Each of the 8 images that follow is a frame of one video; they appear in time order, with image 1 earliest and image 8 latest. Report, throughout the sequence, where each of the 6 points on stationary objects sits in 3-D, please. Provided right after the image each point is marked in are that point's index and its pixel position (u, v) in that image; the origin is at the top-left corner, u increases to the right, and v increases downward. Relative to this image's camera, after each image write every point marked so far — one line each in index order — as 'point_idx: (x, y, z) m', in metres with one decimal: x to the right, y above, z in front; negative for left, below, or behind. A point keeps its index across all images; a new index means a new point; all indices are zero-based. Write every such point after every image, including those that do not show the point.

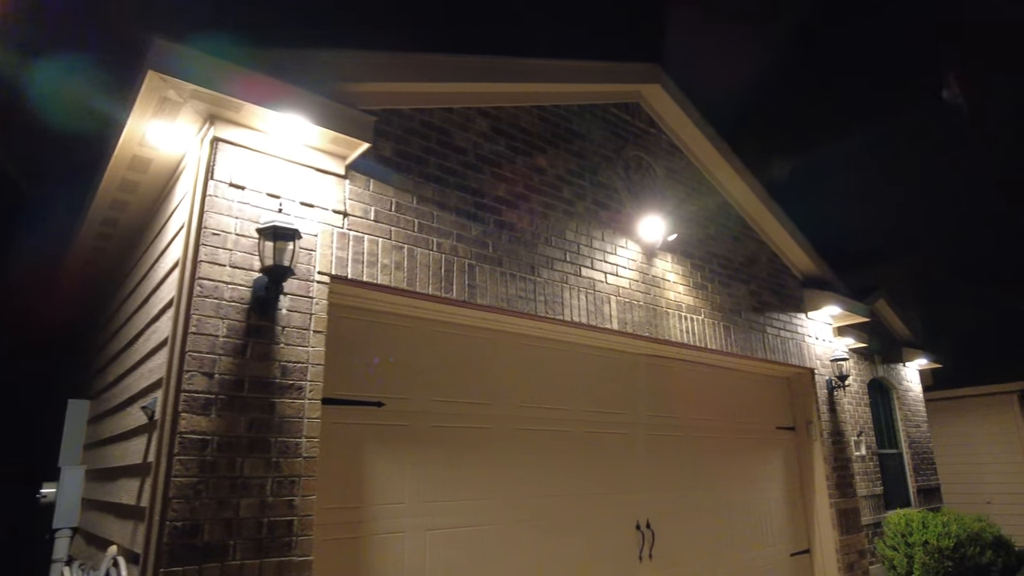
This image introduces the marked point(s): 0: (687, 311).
0: (+1.4, -0.2, +5.2) m
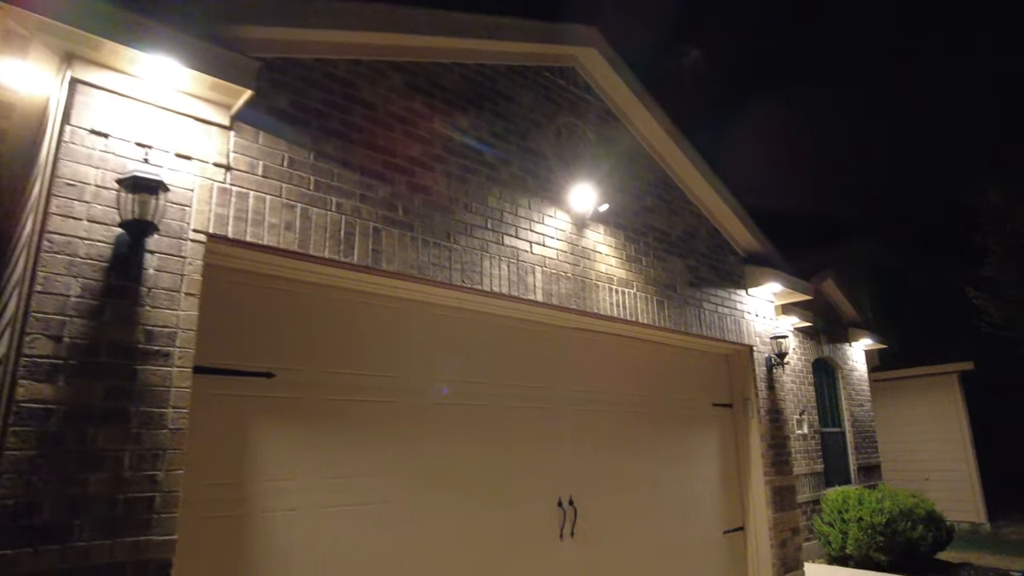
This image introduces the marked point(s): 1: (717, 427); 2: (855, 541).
0: (+0.8, 0.0, +5.0) m
1: (+1.9, -1.3, +6.1) m
2: (+3.8, -2.8, +7.1) m
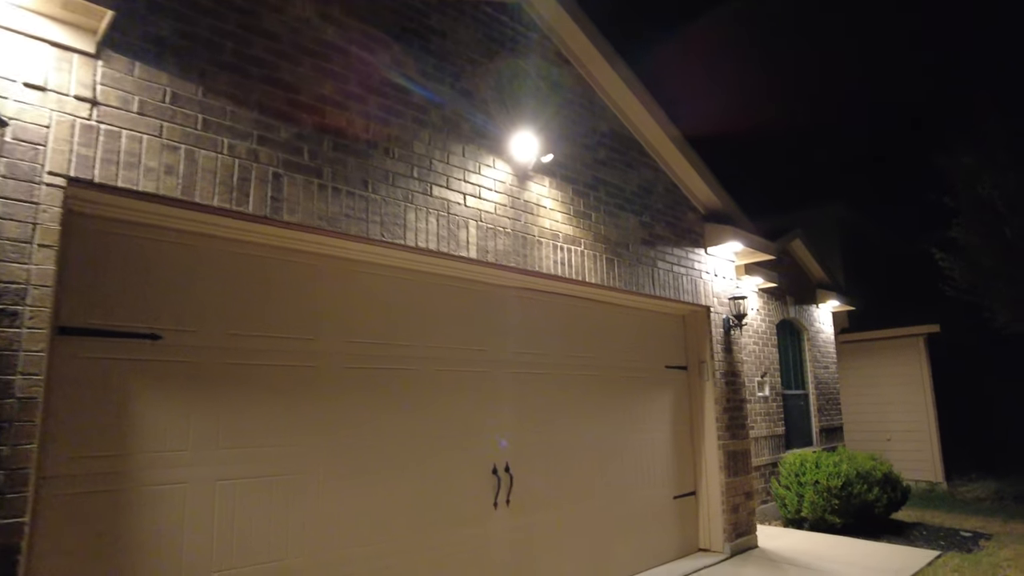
0: (+0.4, +0.3, +4.7) m
1: (+1.5, -0.9, +5.9) m
2: (+3.3, -2.4, +7.1) m
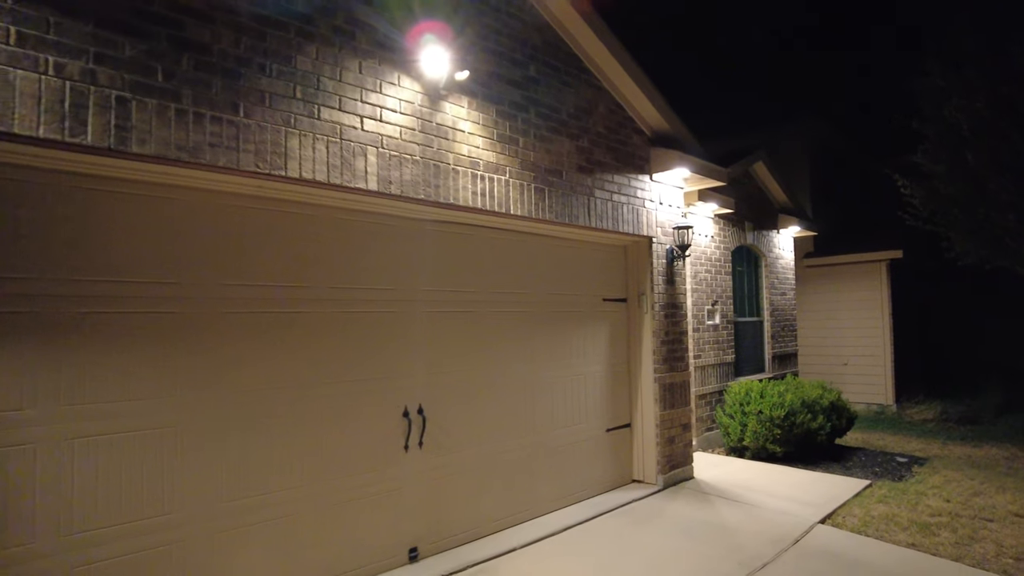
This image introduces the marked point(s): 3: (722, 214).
0: (-0.2, +0.8, +4.4) m
1: (+0.9, -0.3, +5.8) m
2: (+2.7, -1.6, +7.1) m
3: (+2.6, +0.9, +8.1) m
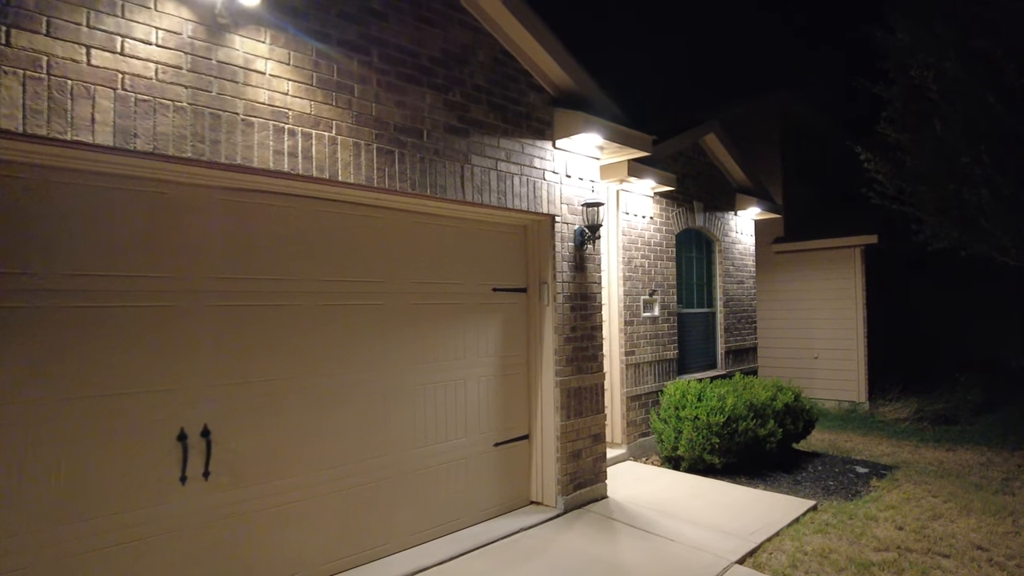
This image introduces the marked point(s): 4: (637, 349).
0: (-1.1, +0.9, +3.4) m
1: (-0.1, -0.2, +4.8) m
2: (+1.7, -1.5, +6.2) m
3: (+1.6, +1.1, +7.1) m
4: (+1.3, -0.7, +6.8) m
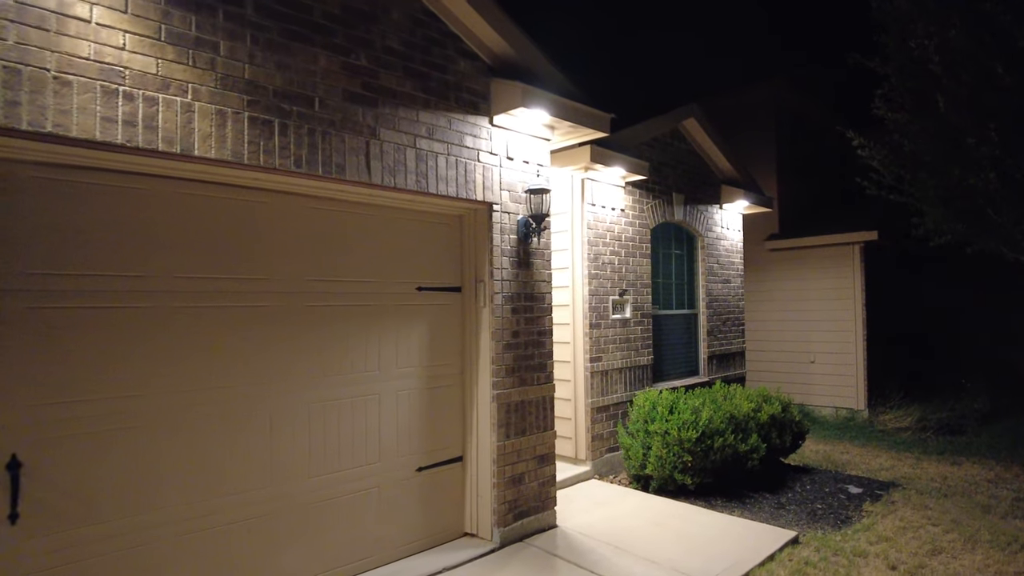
0: (-1.6, +0.9, +2.8) m
1: (-0.6, -0.2, +4.2) m
2: (+1.3, -1.5, +5.6) m
3: (+1.2, +1.1, +6.5) m
4: (+0.9, -0.6, +6.2) m
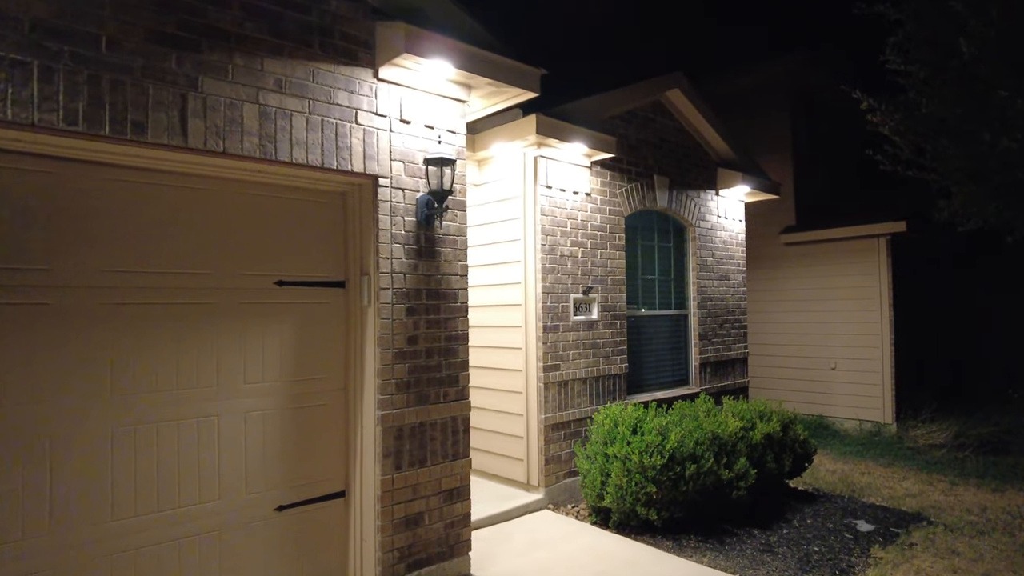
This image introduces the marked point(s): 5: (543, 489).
0: (-2.3, +0.9, +2.0) m
1: (-1.1, -0.2, +3.4) m
2: (+0.8, -1.4, +4.6) m
3: (+0.7, +1.1, +5.5) m
4: (+0.4, -0.6, +5.3) m
5: (+0.2, -1.6, +5.1) m
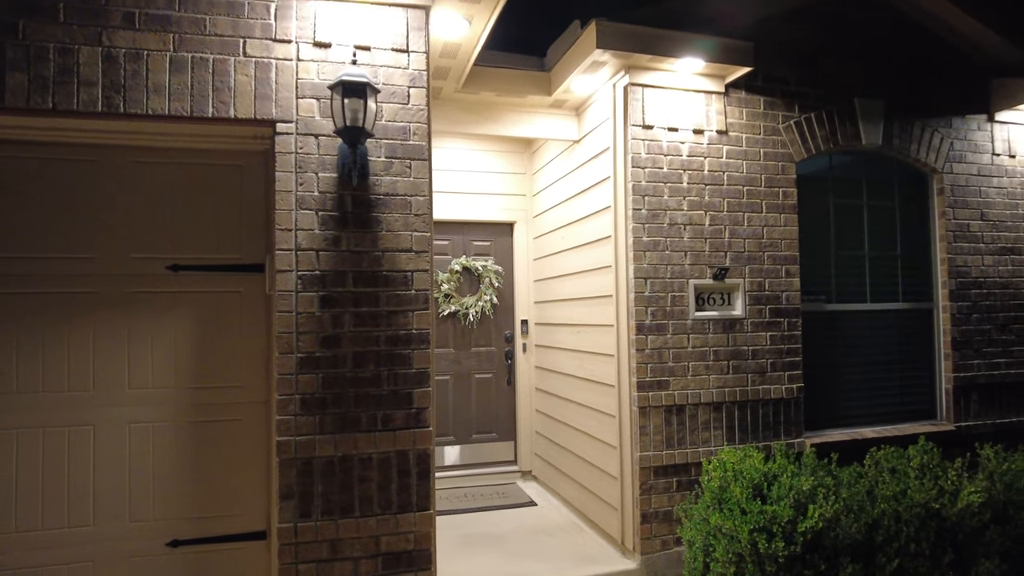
0: (-3.0, +0.9, +2.1) m
1: (-1.3, -0.1, +2.7) m
2: (+1.0, -1.3, +3.0) m
3: (+1.3, +1.2, +3.8) m
4: (+0.9, -0.5, +3.7) m
5: (+0.7, -1.5, +3.6) m
